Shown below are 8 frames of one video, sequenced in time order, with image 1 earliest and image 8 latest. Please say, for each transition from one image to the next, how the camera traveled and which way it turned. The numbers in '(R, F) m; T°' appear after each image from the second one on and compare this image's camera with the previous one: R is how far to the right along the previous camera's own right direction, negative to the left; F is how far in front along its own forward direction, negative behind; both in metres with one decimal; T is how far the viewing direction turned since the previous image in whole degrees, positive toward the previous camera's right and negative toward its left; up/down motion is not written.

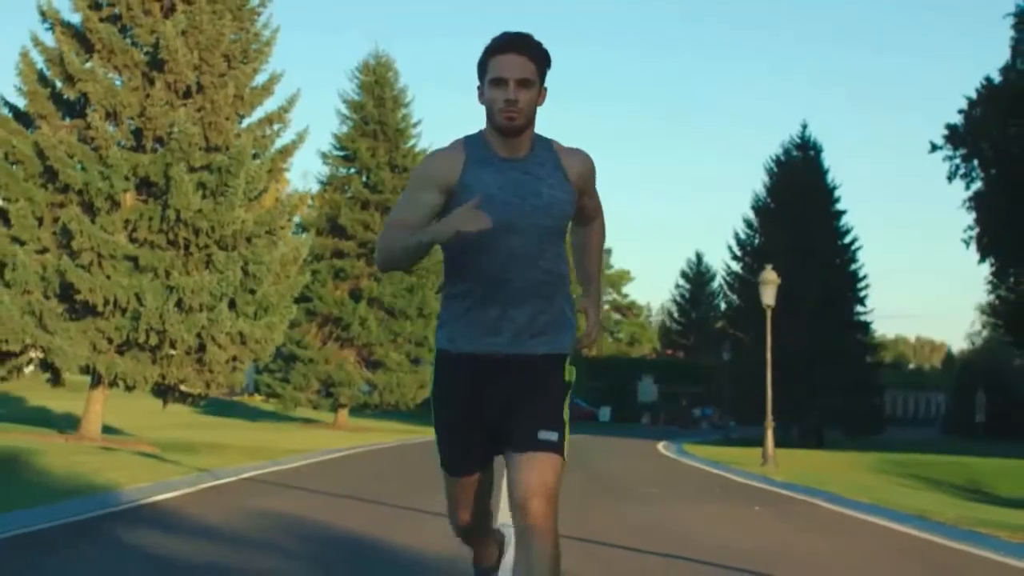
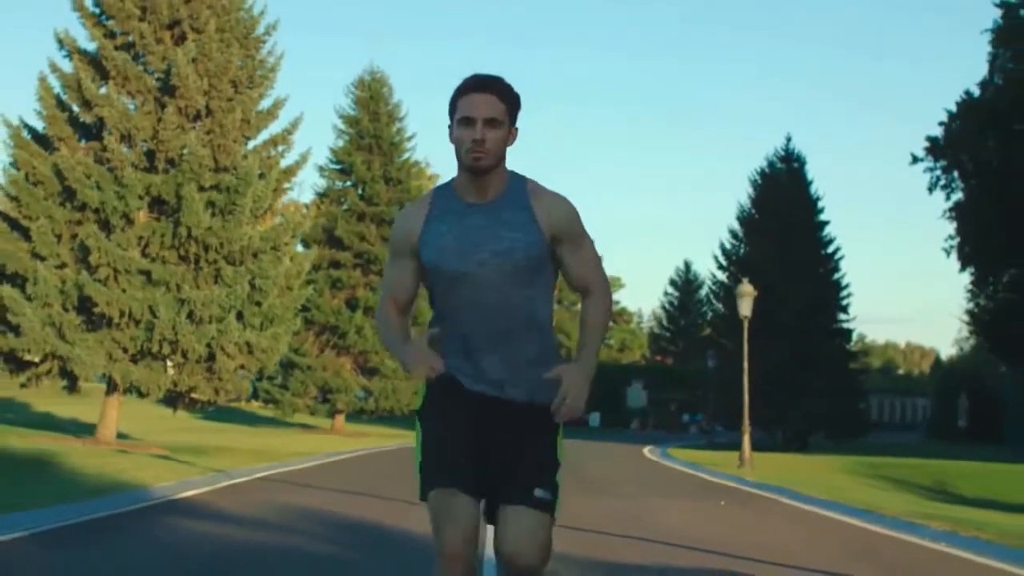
(0.0, -1.8) m; 0°
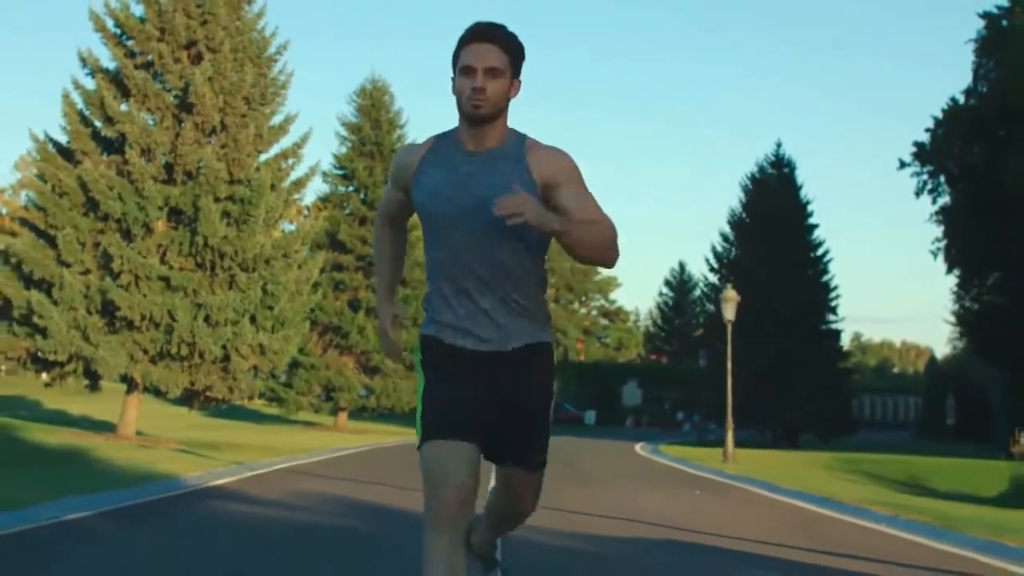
(0.0, -1.9) m; 0°
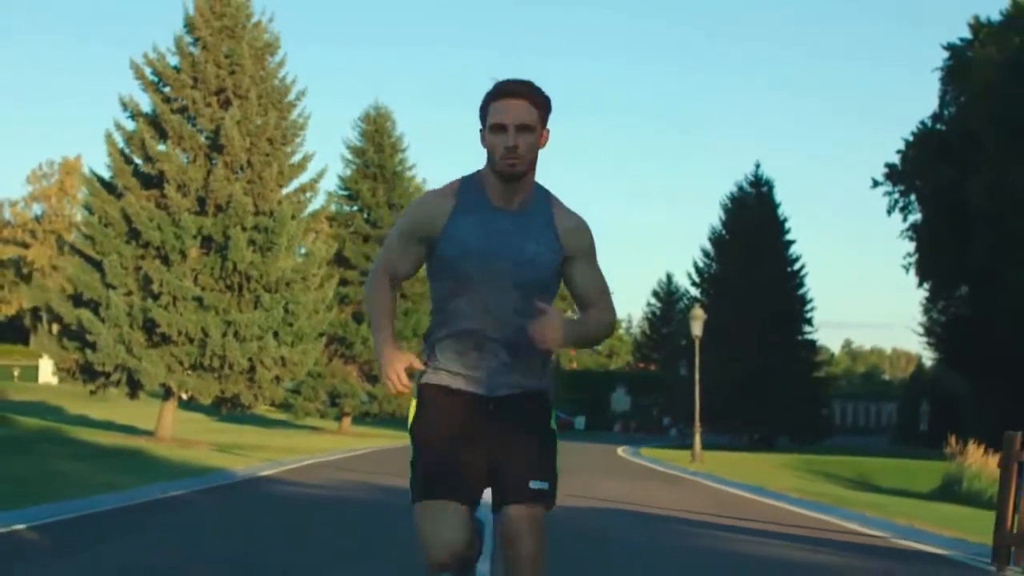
(+0.1, -4.2) m; 0°
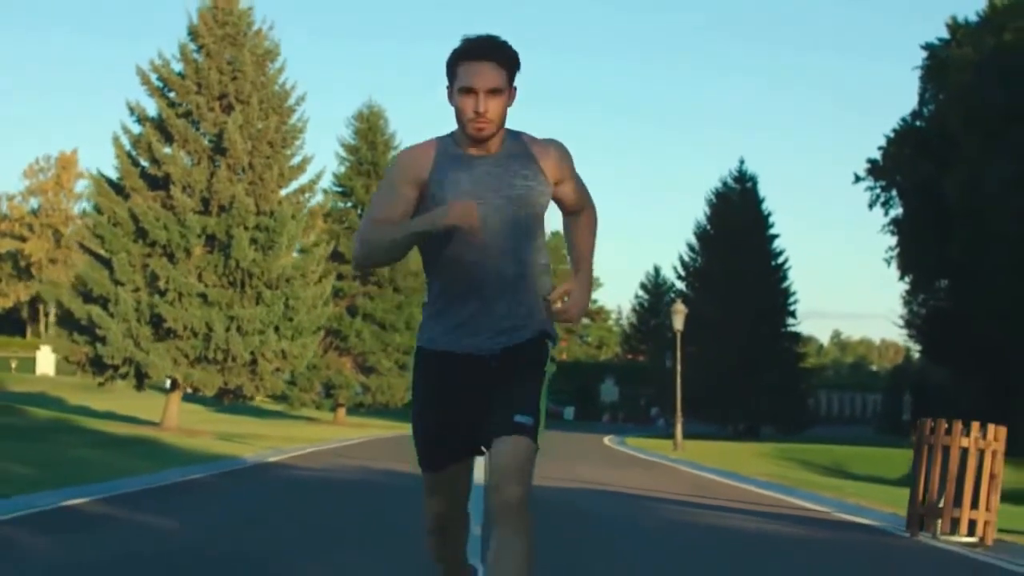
(0.0, -1.8) m; 0°
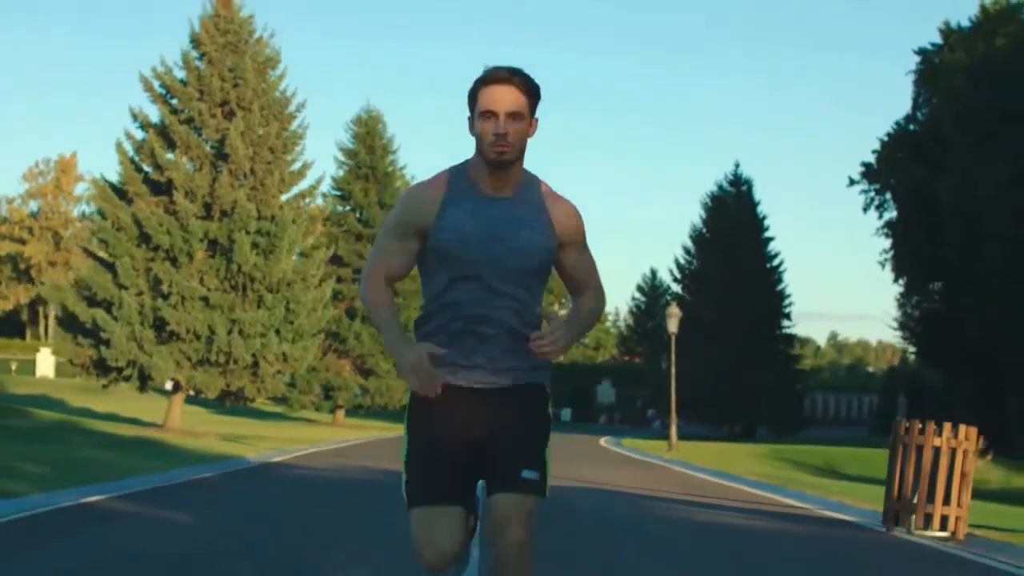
(0.0, -0.6) m; 0°
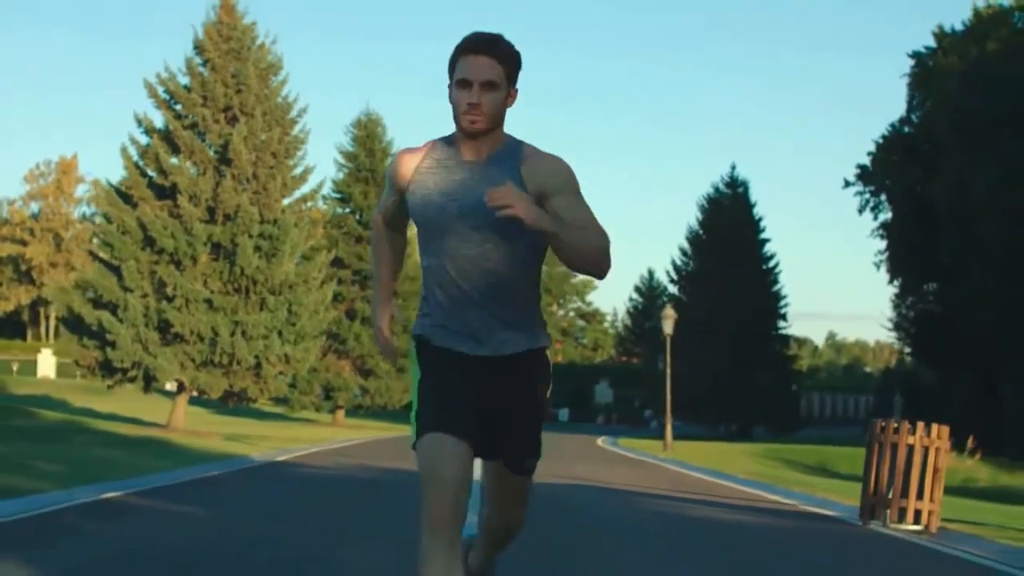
(0.0, -0.7) m; 0°
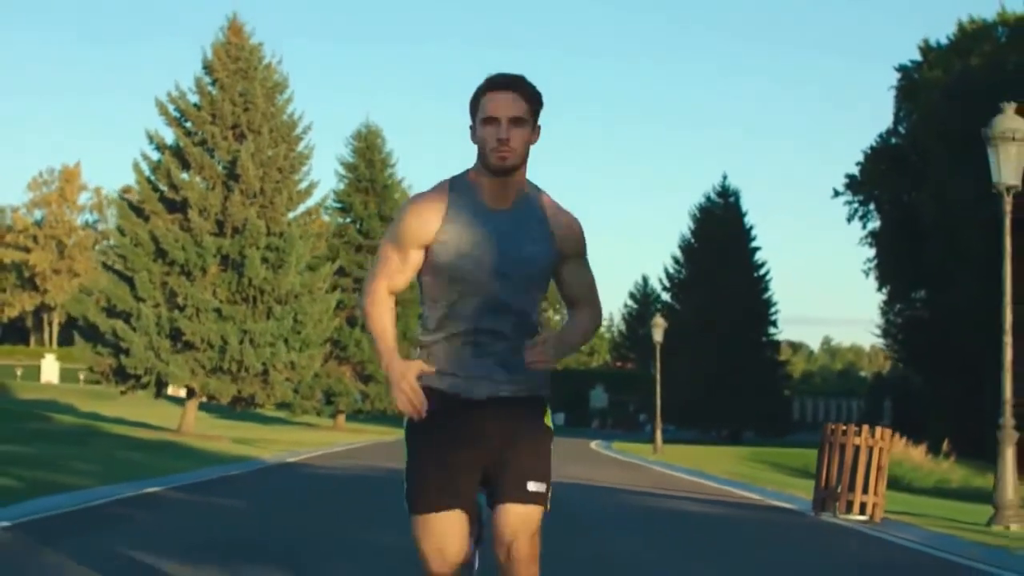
(0.0, -1.8) m; 0°
